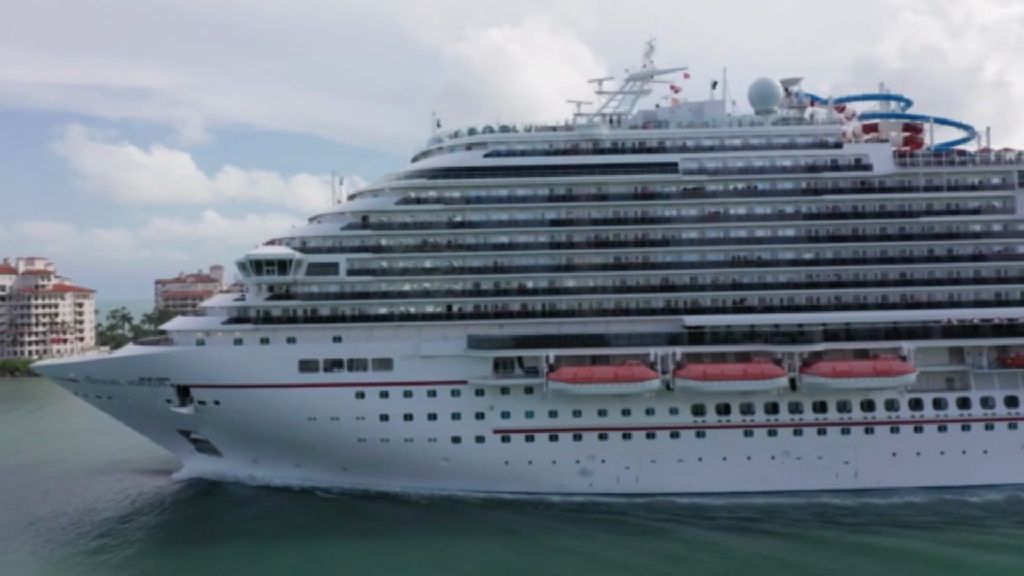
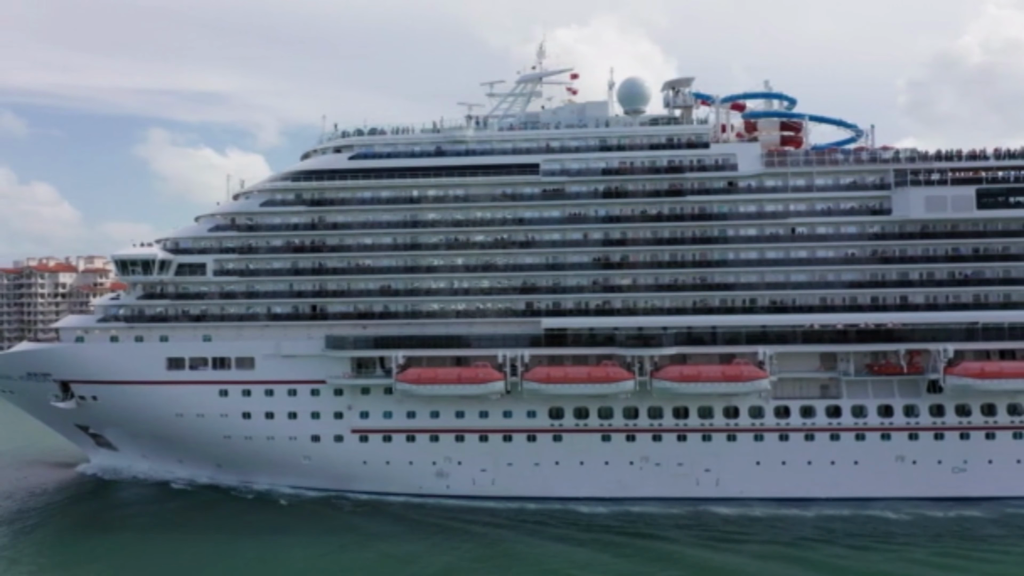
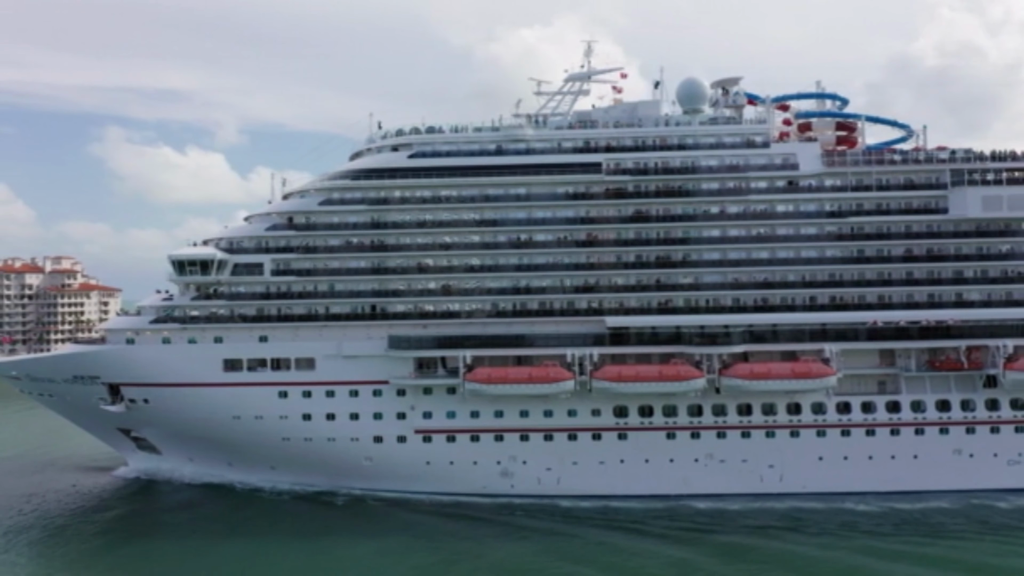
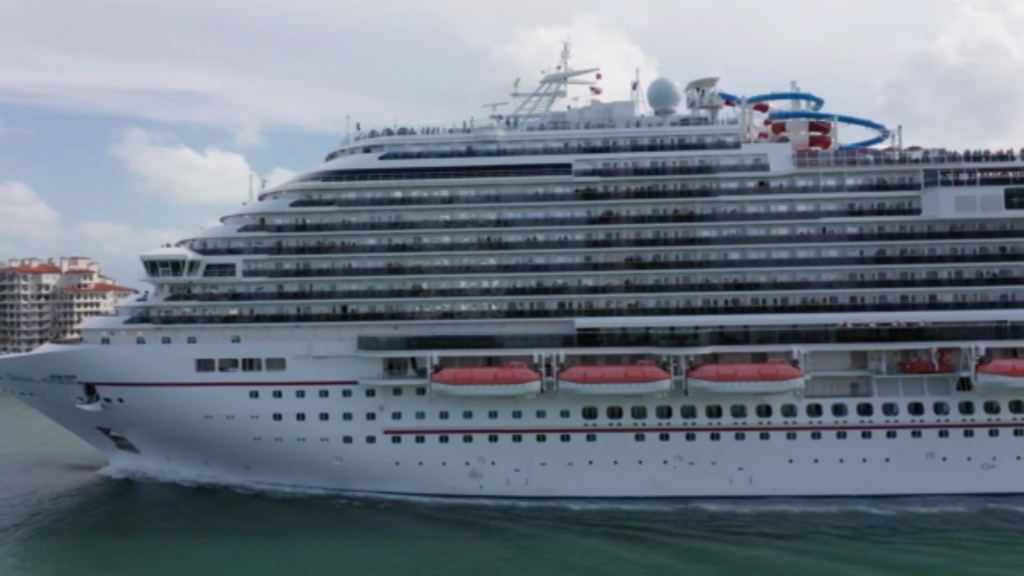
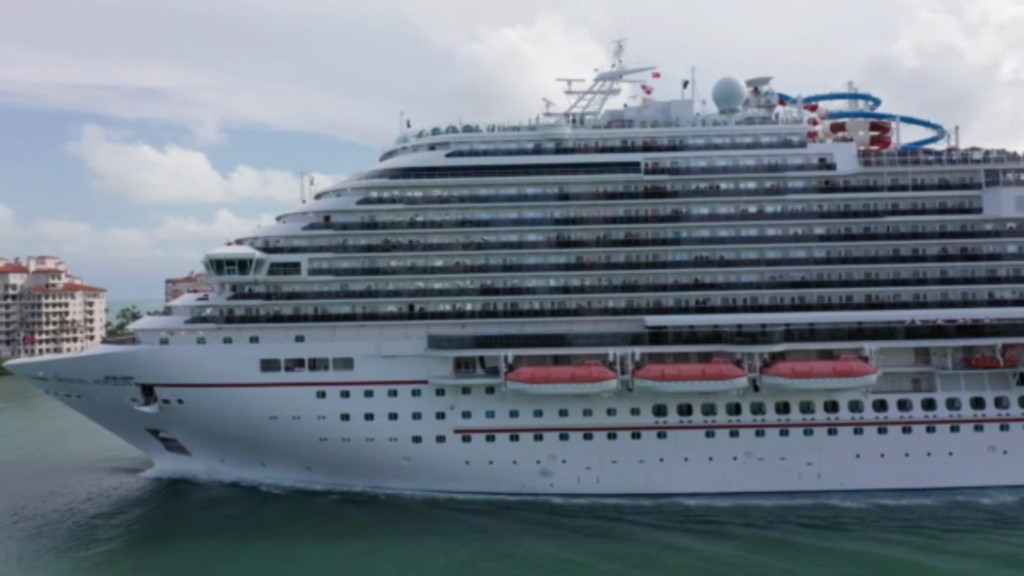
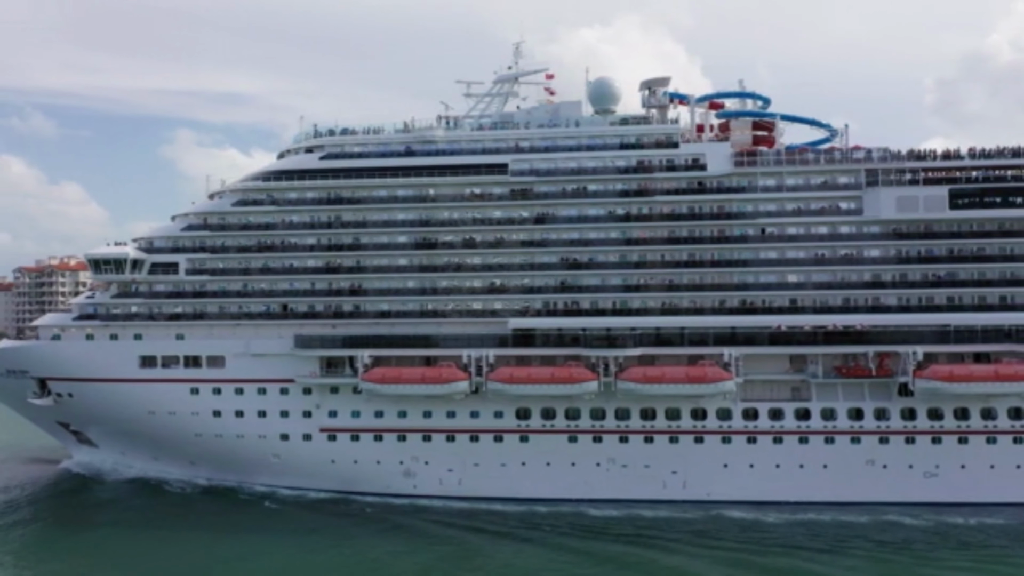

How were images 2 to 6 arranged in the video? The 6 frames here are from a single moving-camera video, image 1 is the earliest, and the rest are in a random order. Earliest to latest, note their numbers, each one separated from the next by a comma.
5, 3, 4, 2, 6
